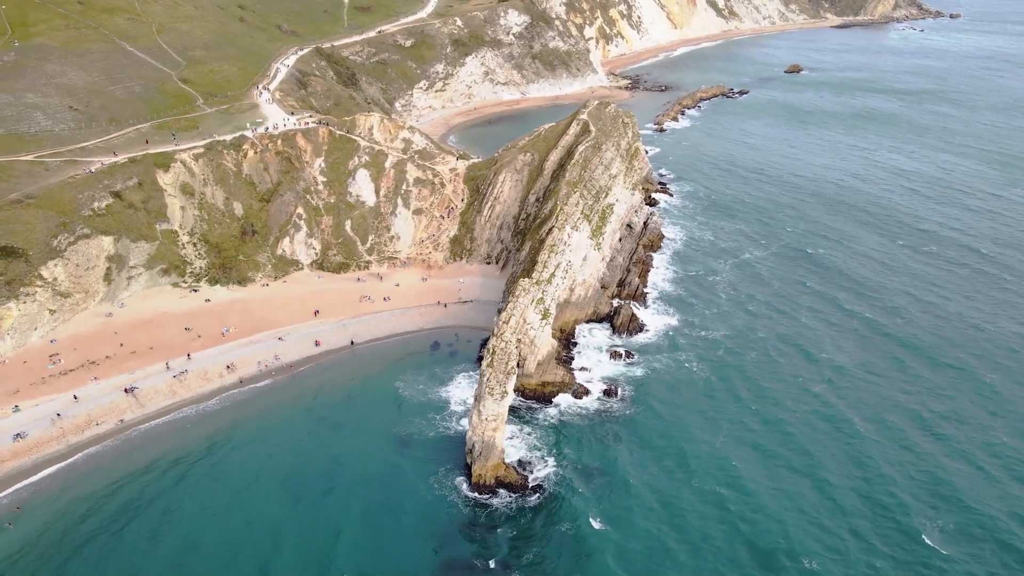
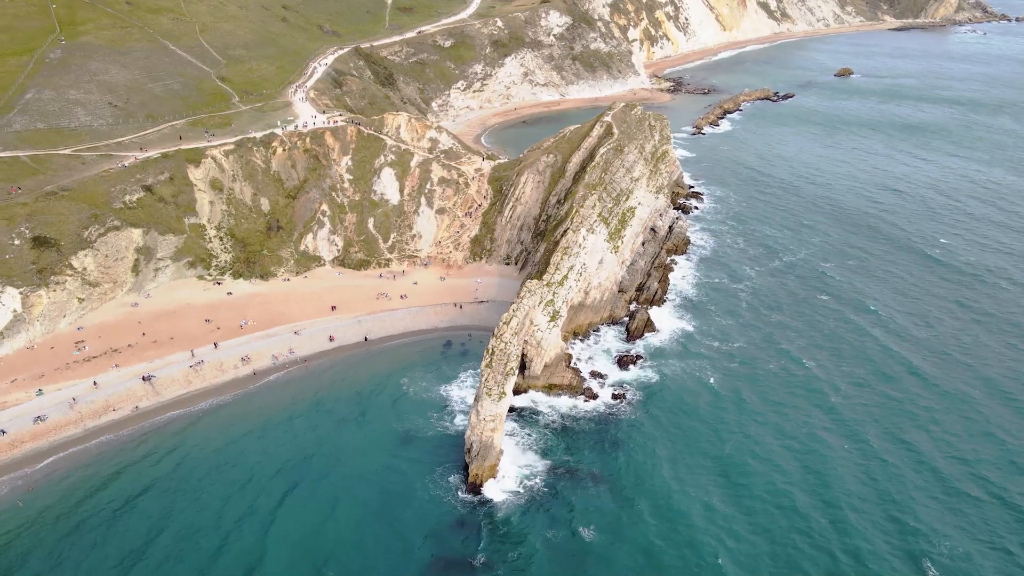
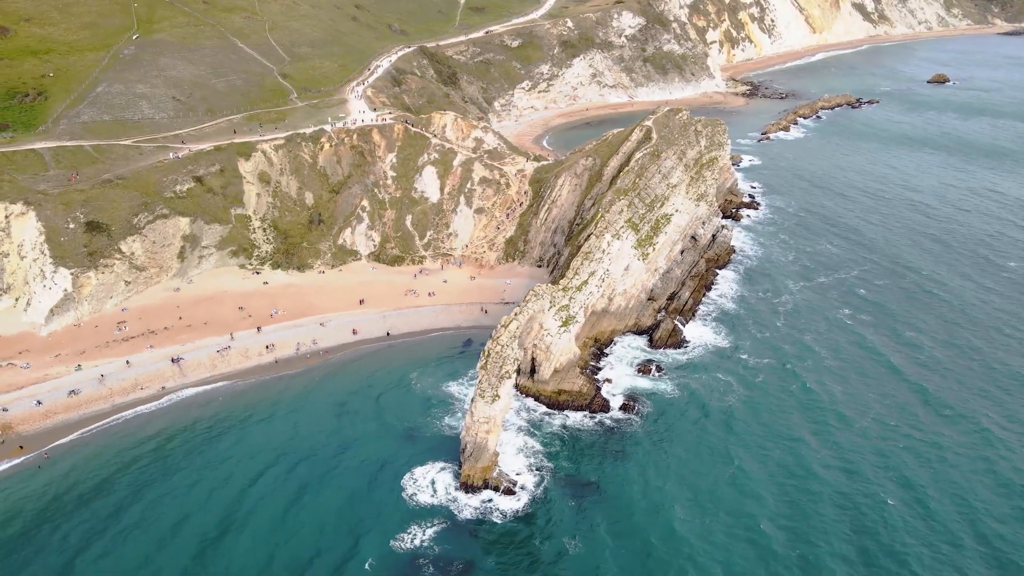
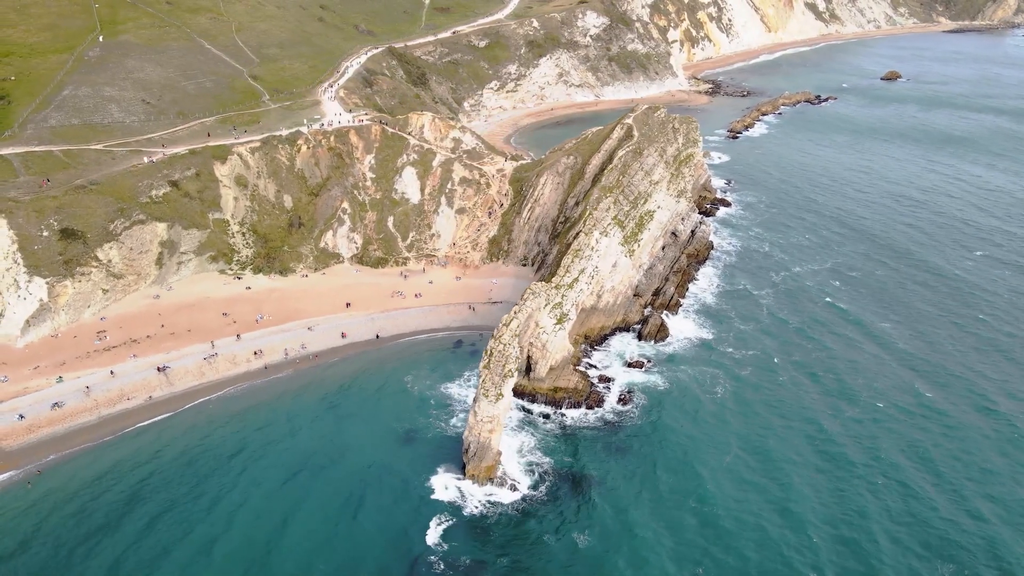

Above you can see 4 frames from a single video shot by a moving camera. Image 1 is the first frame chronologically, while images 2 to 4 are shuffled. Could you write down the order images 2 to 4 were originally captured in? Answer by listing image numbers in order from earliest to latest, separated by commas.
2, 4, 3
